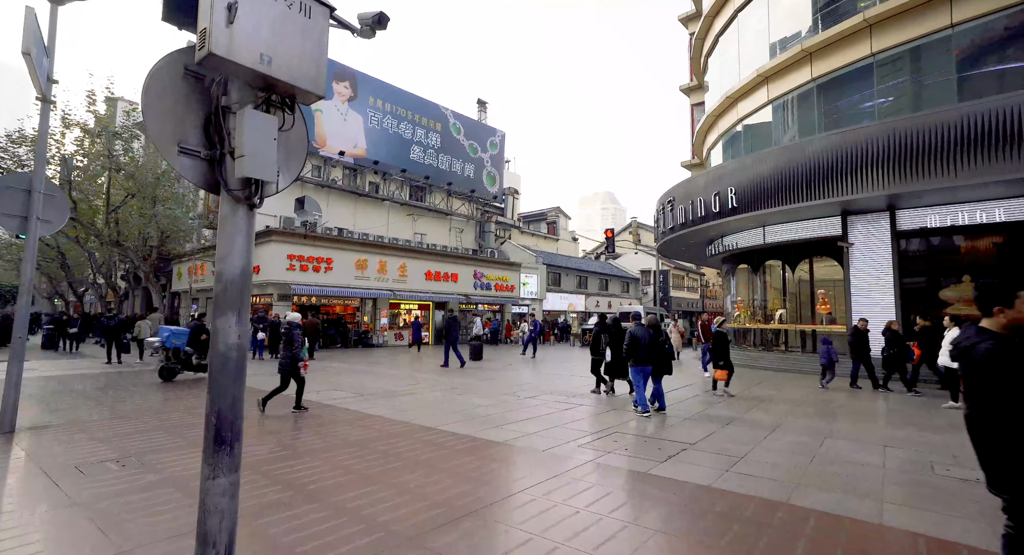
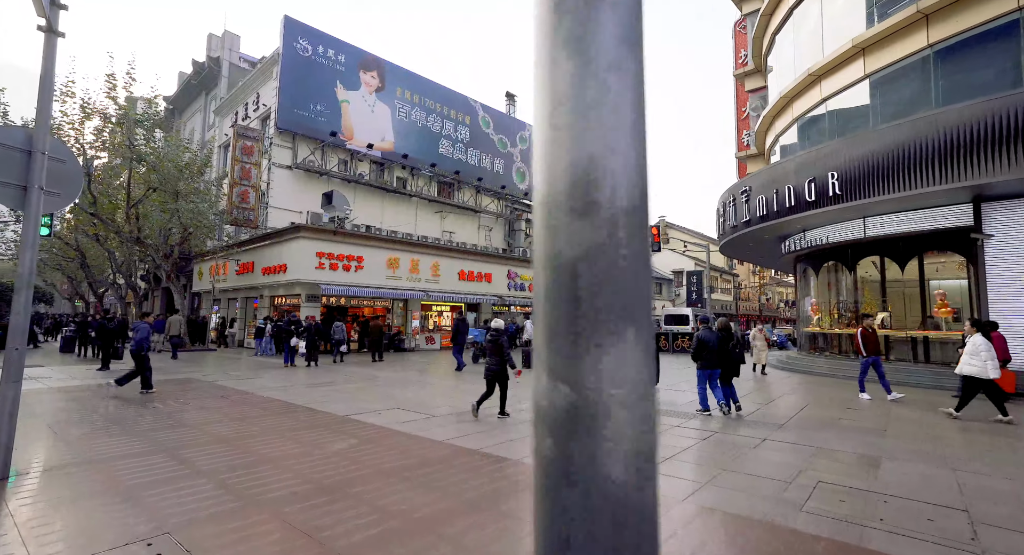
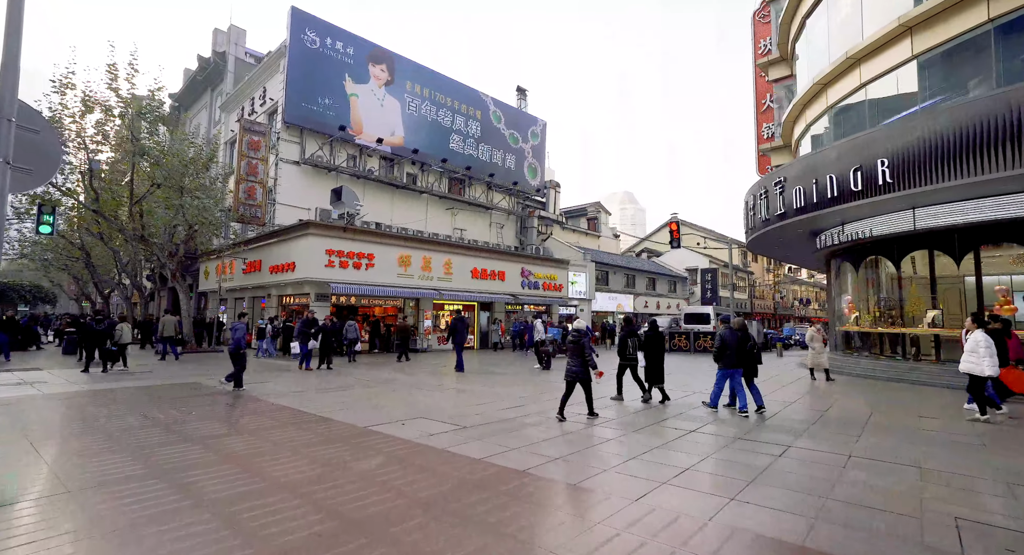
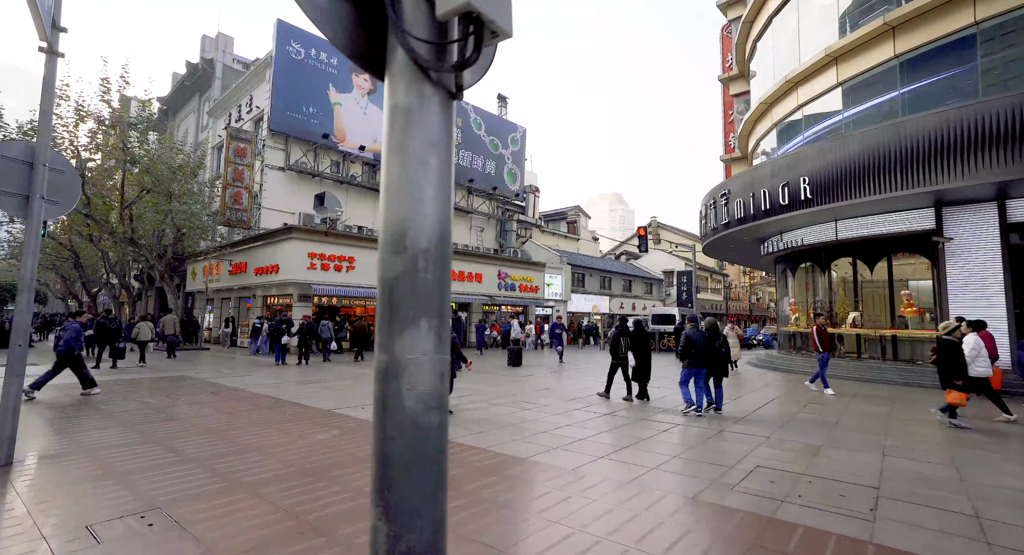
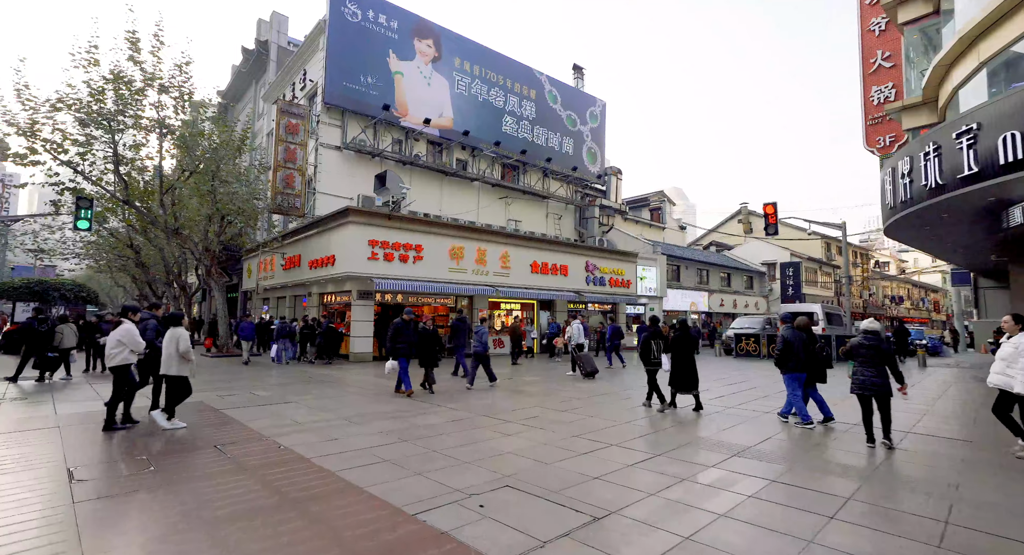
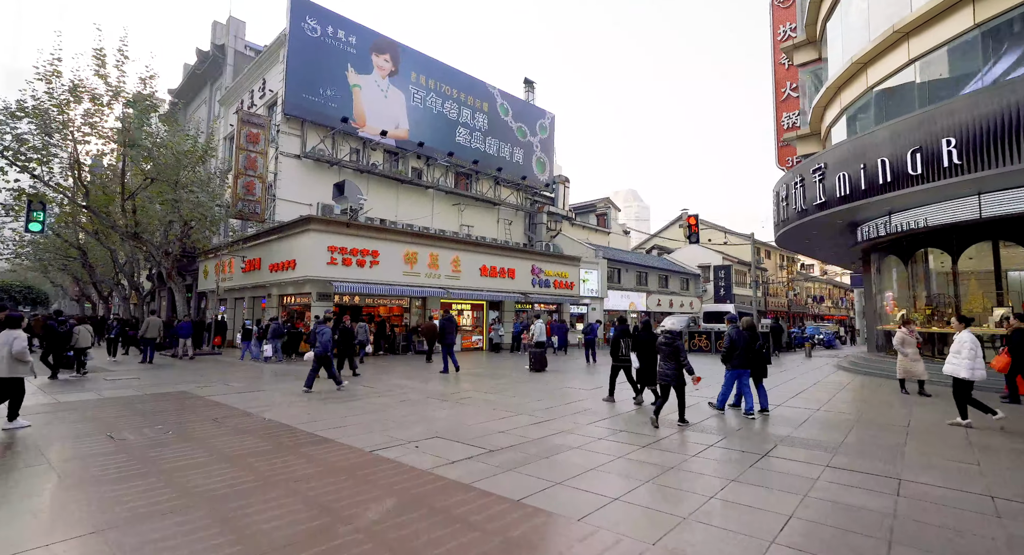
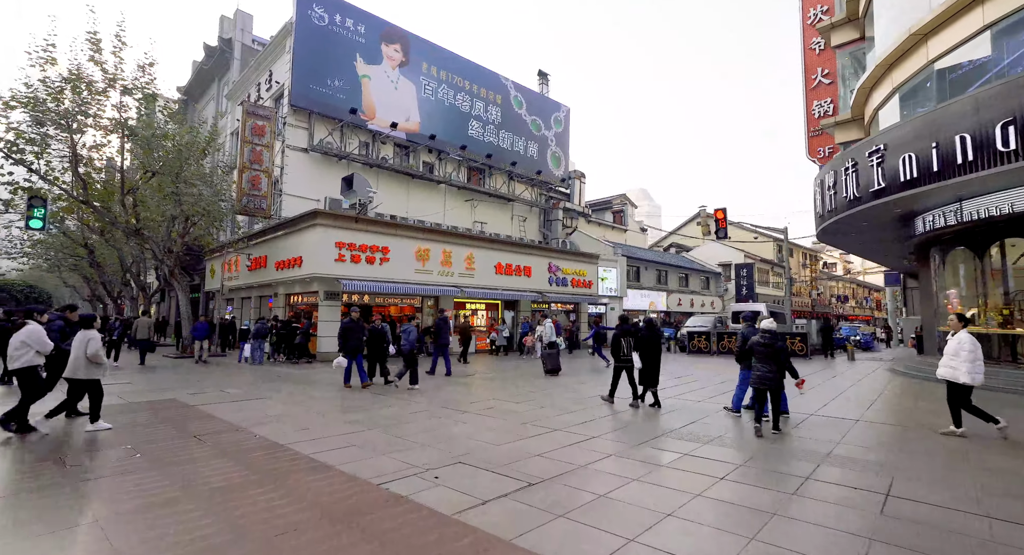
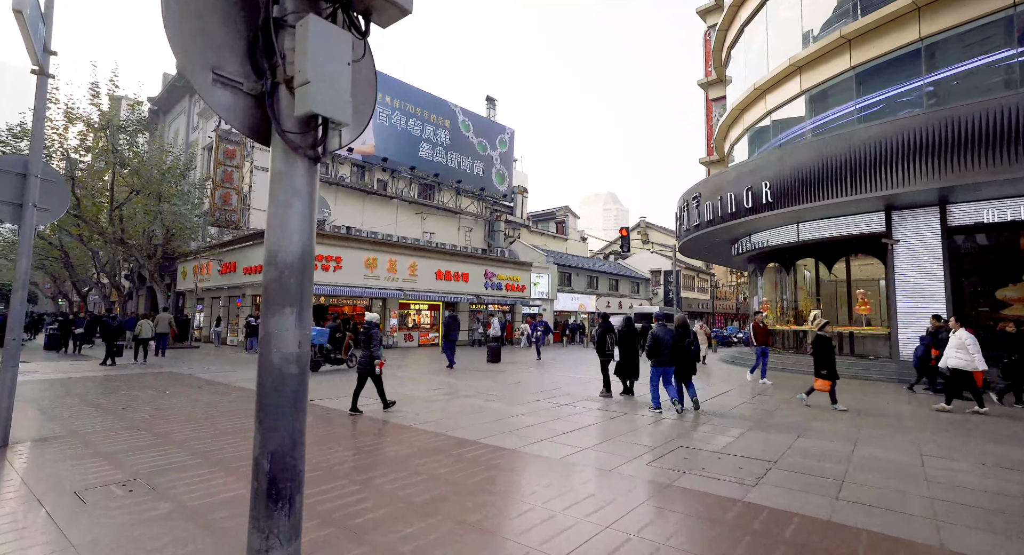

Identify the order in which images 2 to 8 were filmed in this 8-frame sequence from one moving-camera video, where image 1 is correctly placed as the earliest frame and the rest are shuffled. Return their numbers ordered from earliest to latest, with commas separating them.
8, 4, 2, 3, 6, 7, 5
